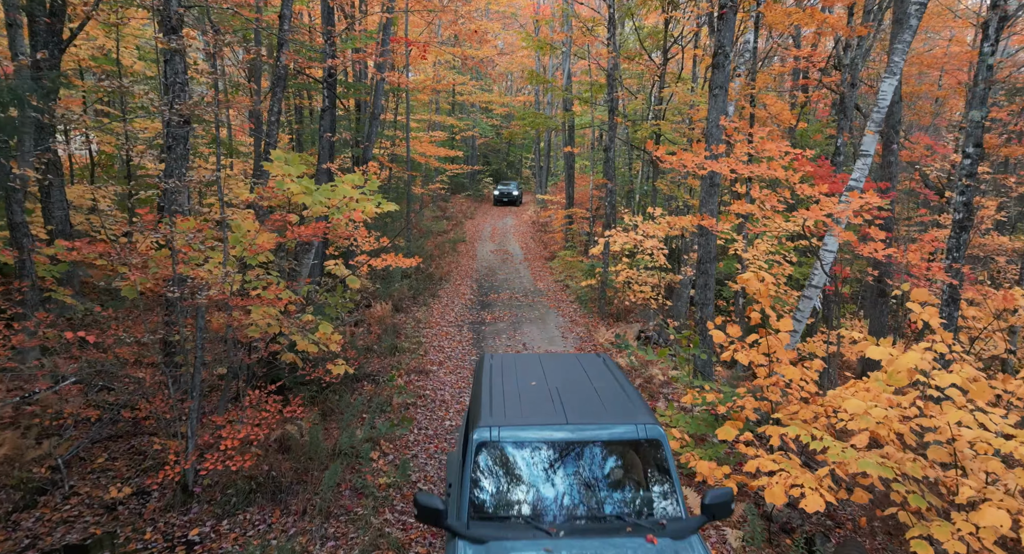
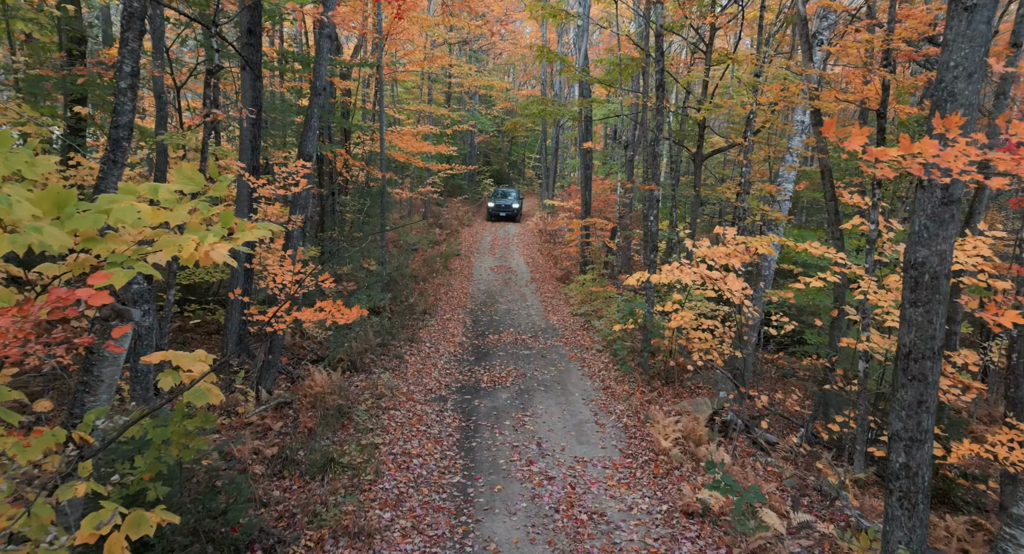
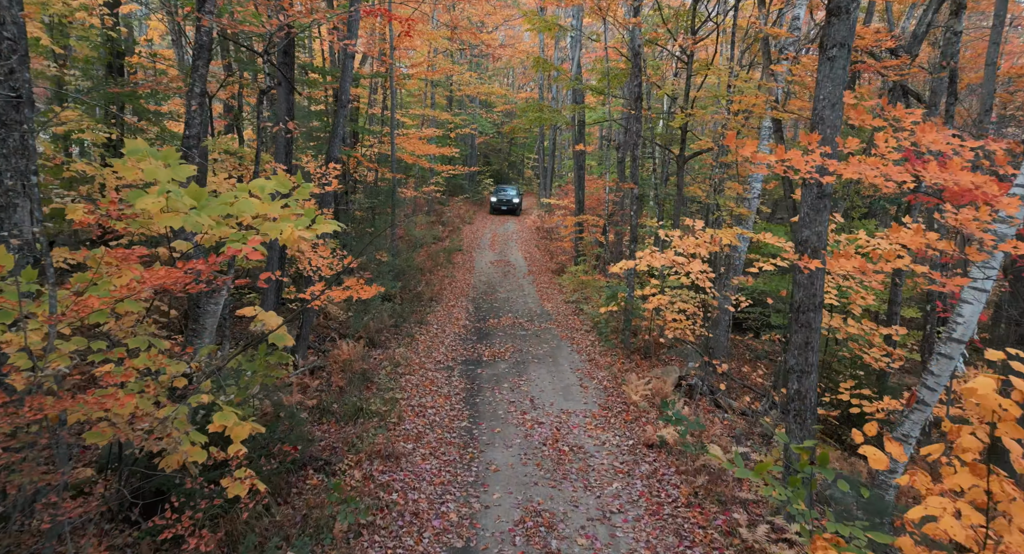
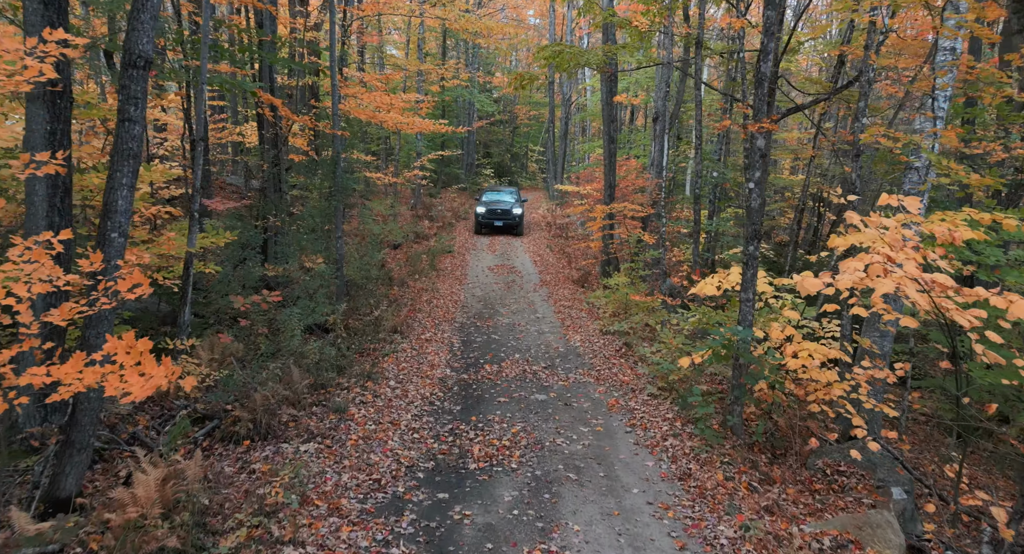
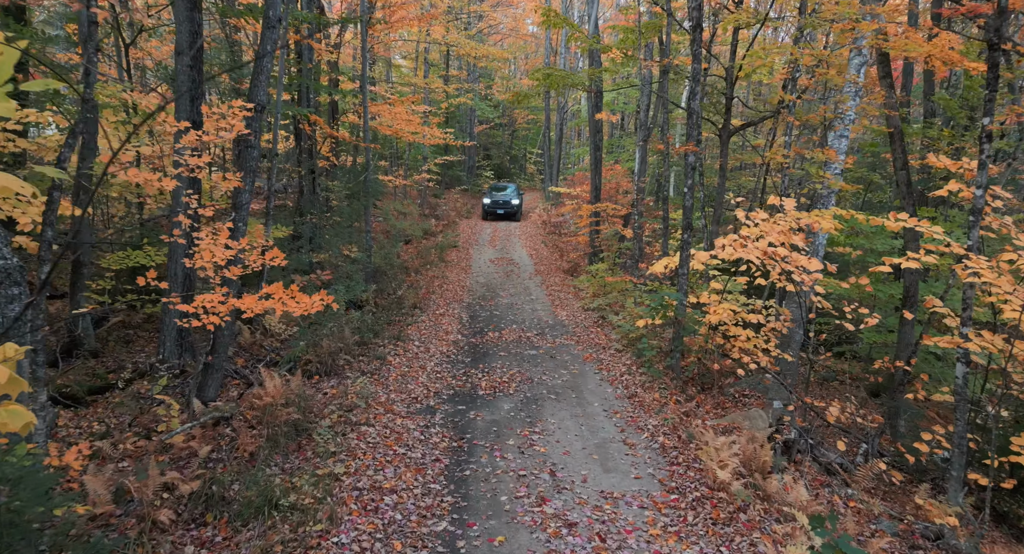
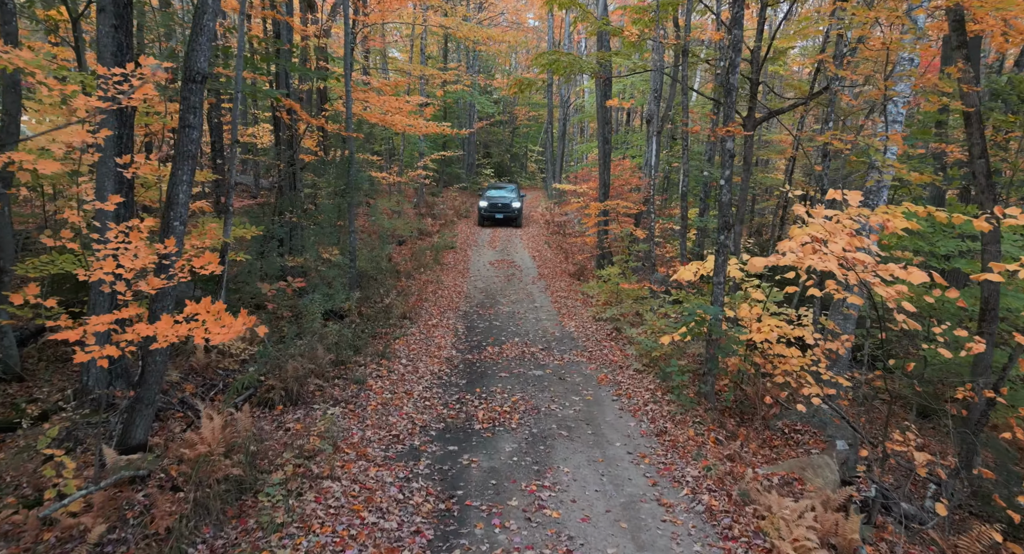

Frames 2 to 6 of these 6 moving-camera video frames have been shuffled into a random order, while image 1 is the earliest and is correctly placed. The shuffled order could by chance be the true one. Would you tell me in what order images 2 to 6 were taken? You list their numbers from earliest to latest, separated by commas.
3, 2, 5, 6, 4
